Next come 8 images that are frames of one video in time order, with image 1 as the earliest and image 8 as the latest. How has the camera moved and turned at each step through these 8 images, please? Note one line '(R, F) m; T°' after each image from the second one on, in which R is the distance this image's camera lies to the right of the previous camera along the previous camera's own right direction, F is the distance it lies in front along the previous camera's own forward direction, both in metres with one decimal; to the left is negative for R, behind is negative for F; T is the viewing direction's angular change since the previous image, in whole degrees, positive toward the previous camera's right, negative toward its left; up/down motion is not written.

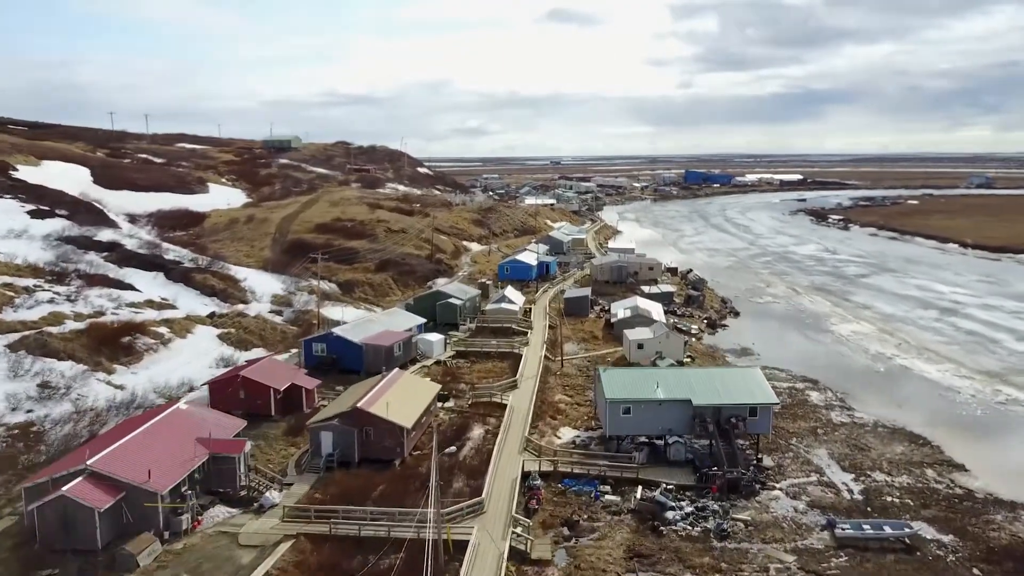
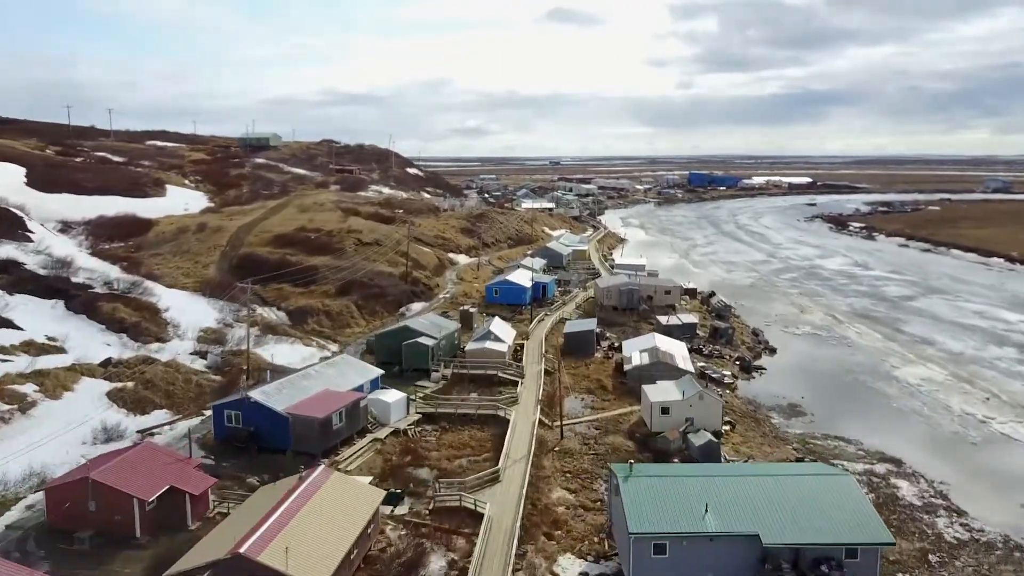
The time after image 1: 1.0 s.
(+0.4, +6.5) m; 0°
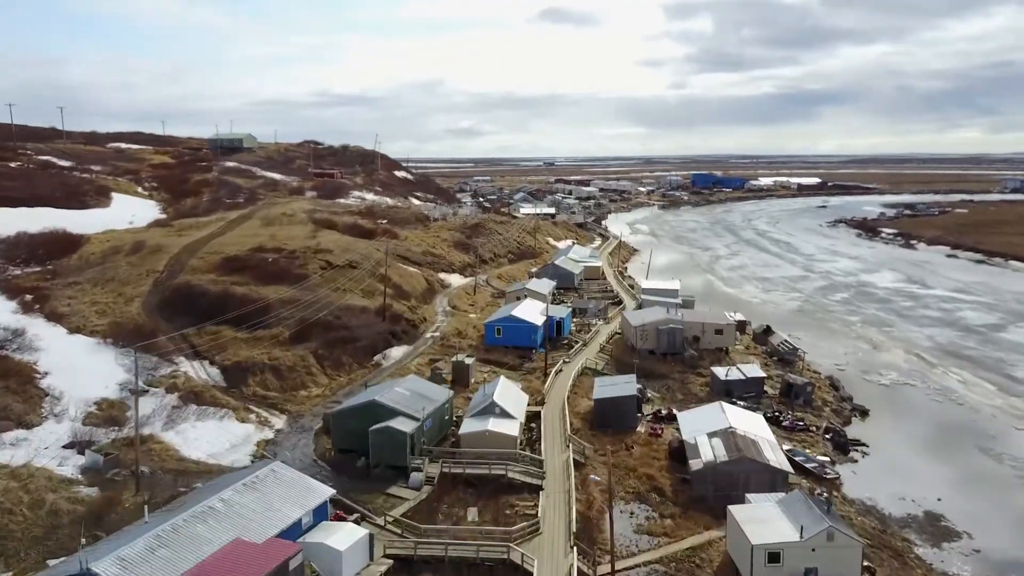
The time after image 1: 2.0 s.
(-0.4, +7.4) m; 0°
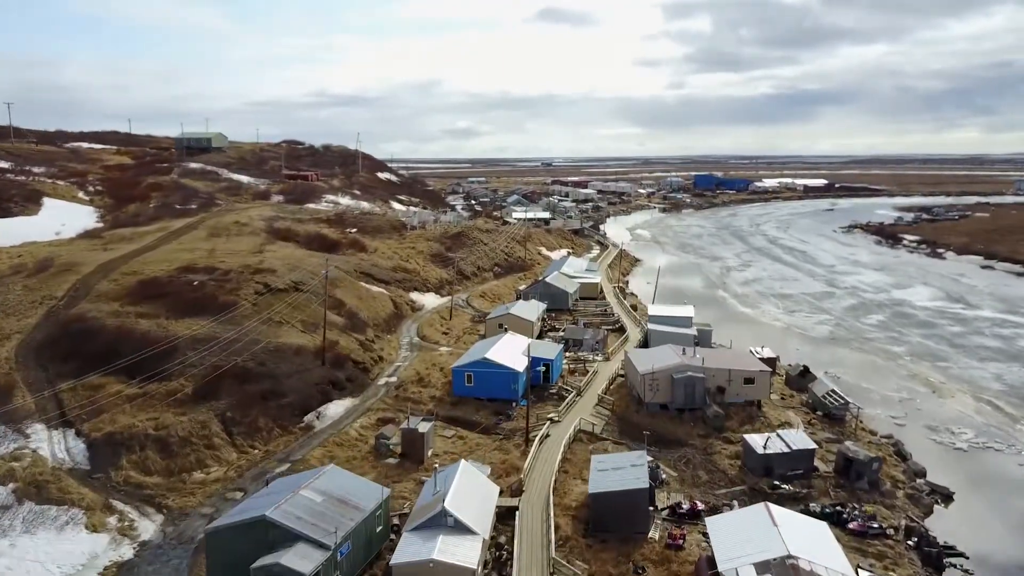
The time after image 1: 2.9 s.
(+0.7, +5.7) m; 0°
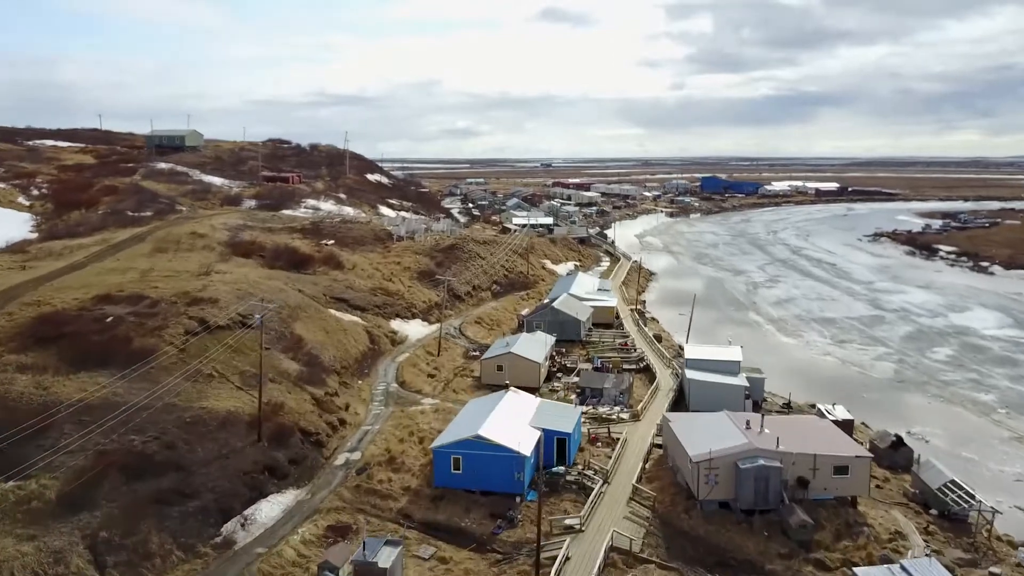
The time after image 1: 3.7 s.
(-0.1, +5.7) m; 0°
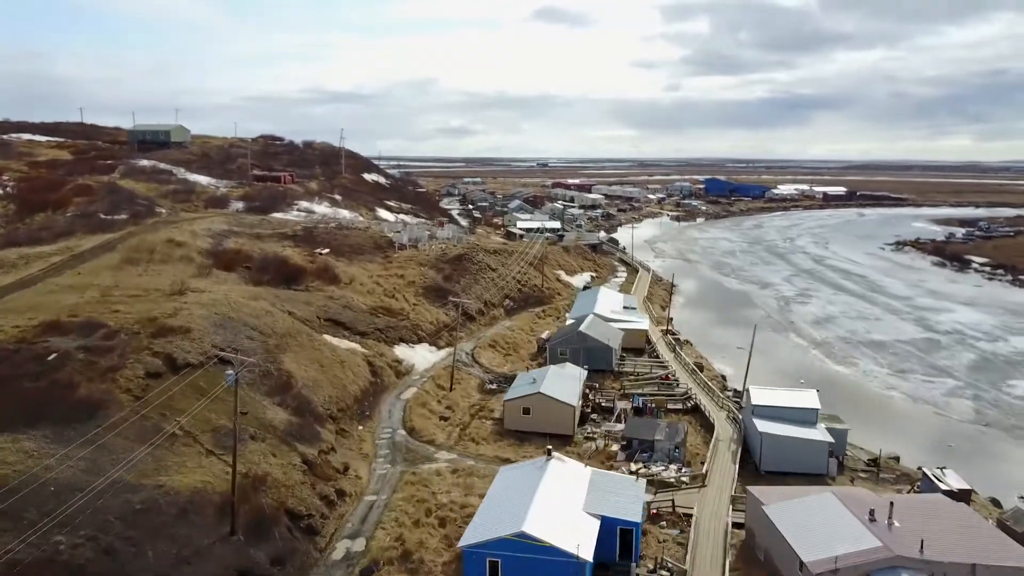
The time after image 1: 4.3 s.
(-1.0, +3.8) m; +1°
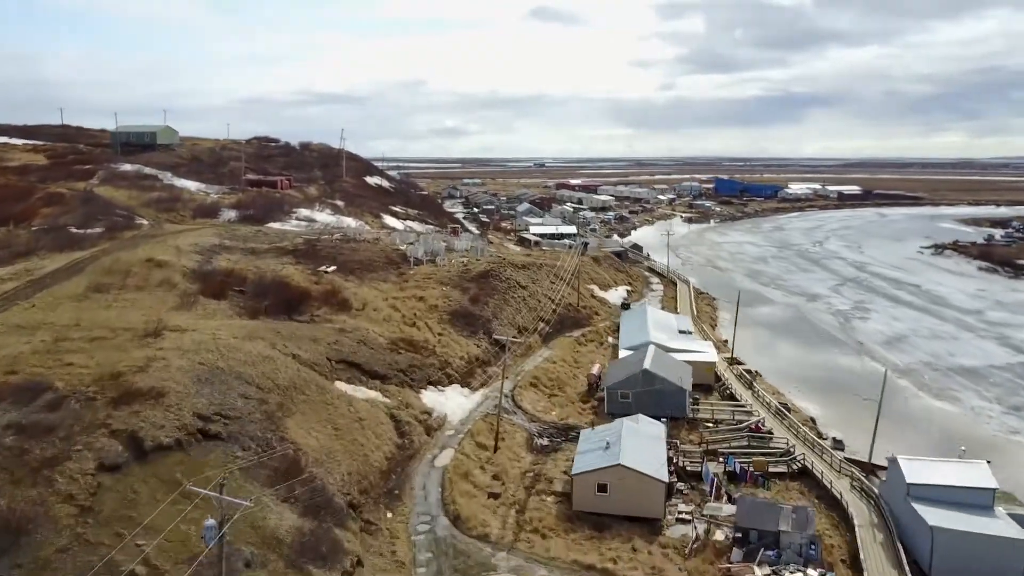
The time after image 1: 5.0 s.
(-1.5, +4.5) m; 0°
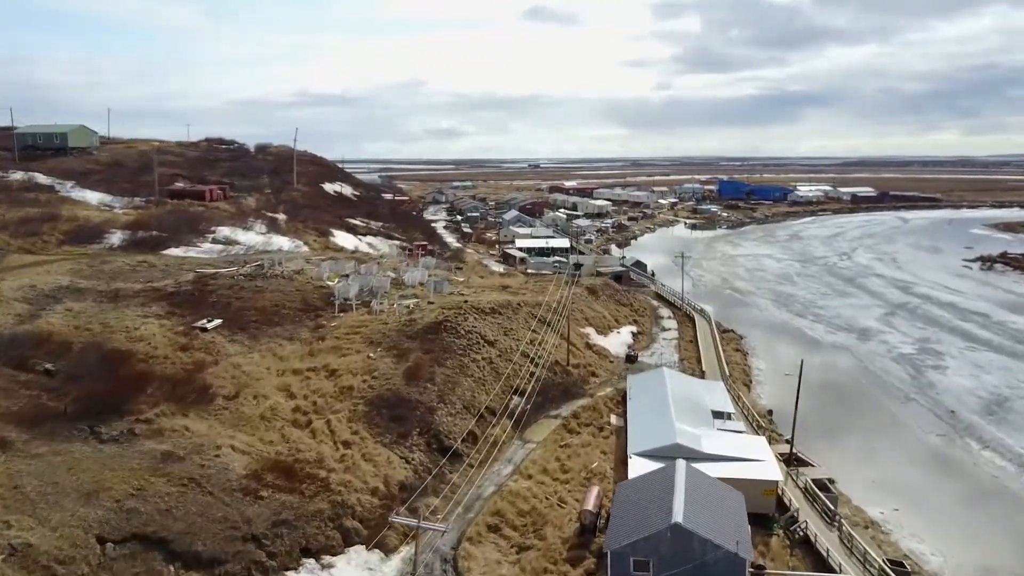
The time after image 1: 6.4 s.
(+1.0, +8.8) m; 0°
